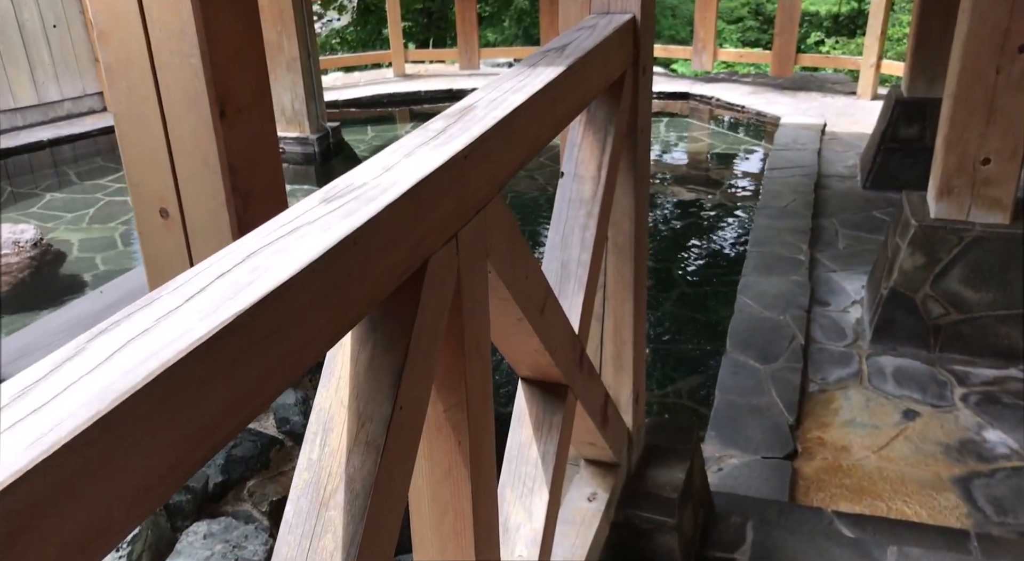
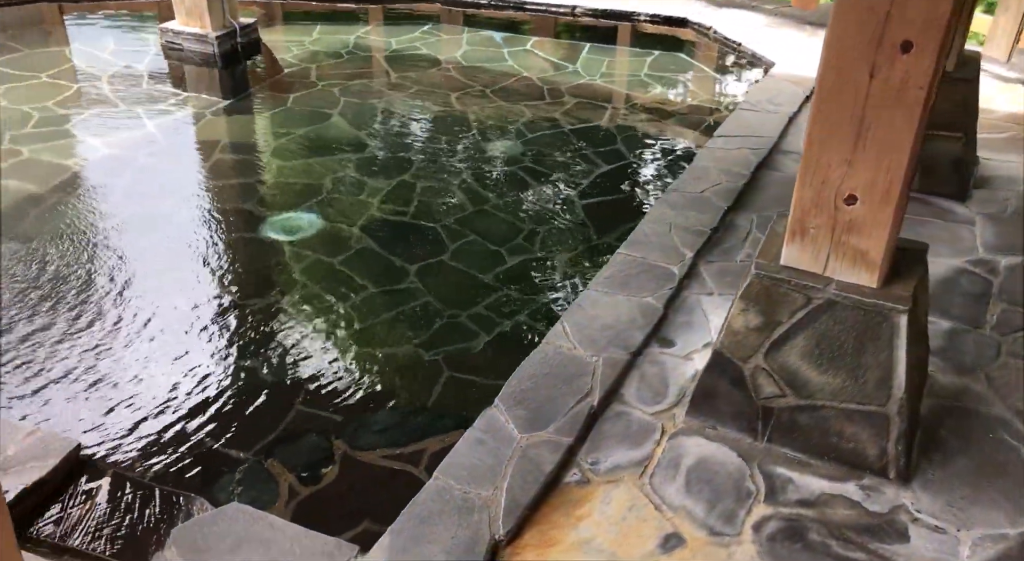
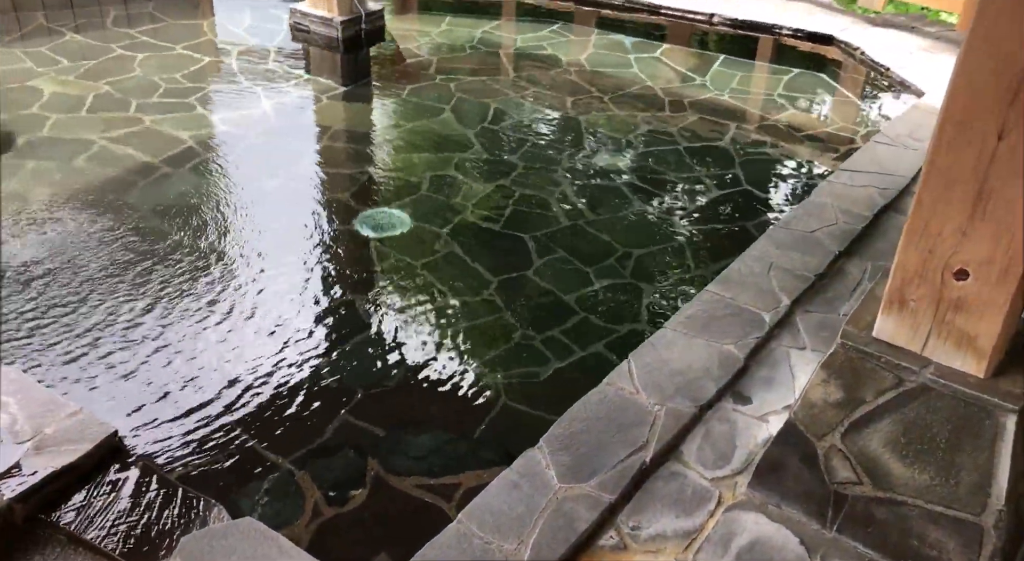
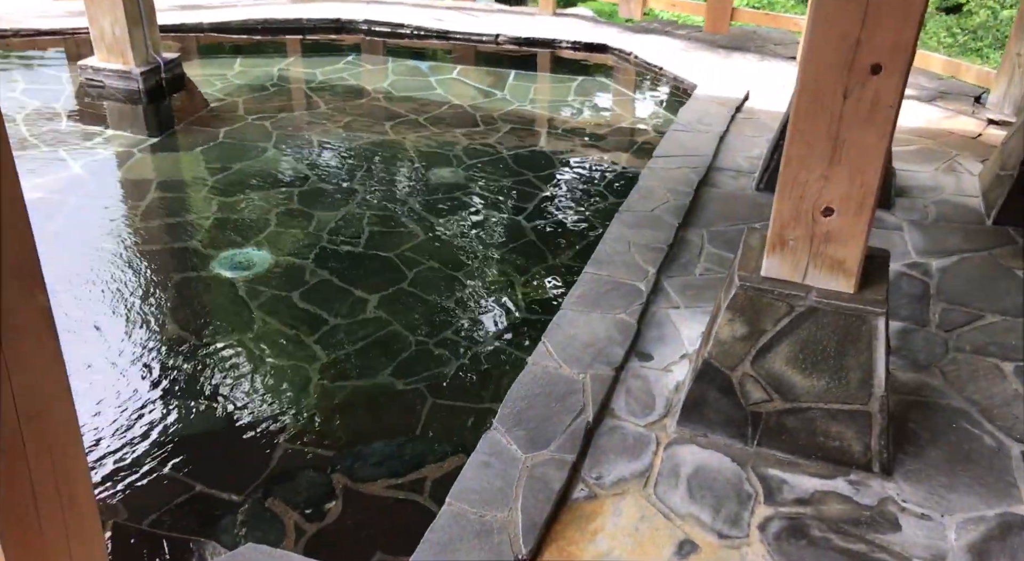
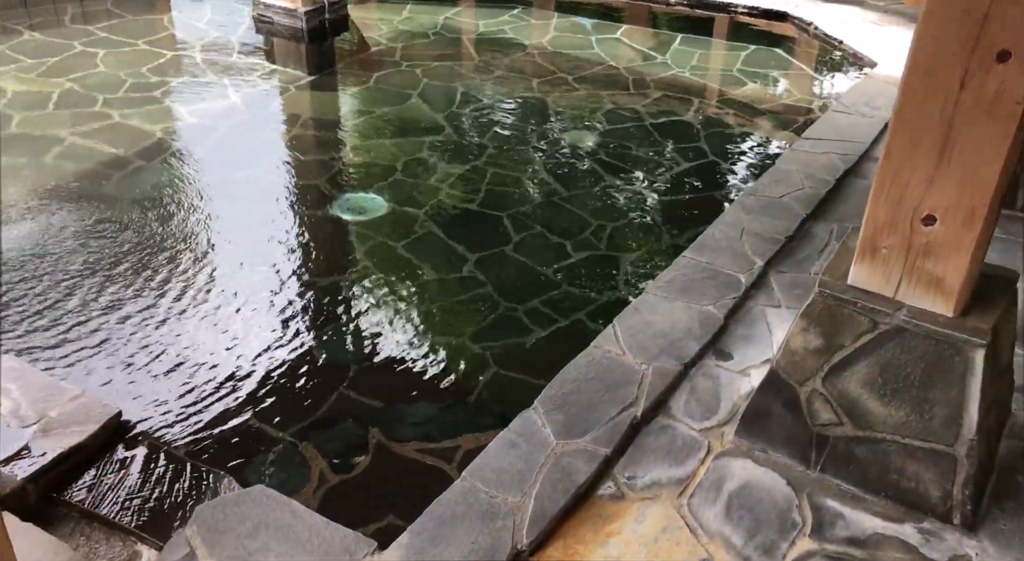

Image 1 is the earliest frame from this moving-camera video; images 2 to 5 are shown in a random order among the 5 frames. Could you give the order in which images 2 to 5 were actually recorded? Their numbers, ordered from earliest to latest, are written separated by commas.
4, 2, 5, 3
